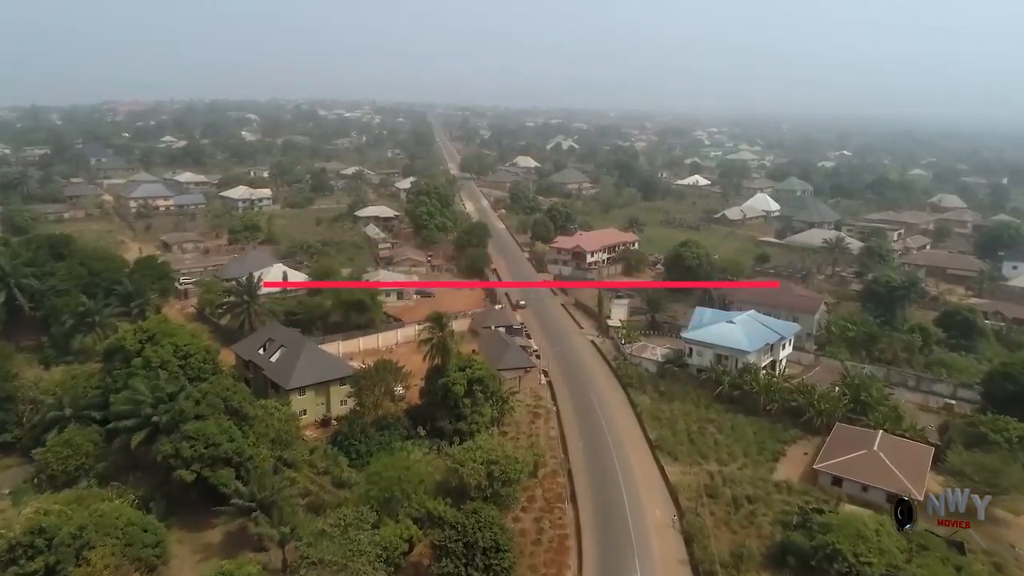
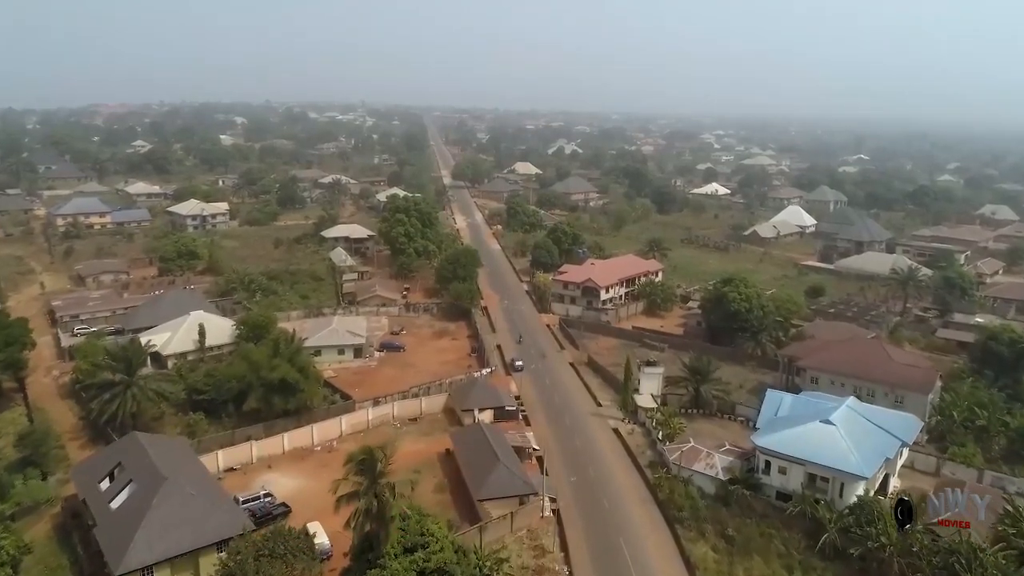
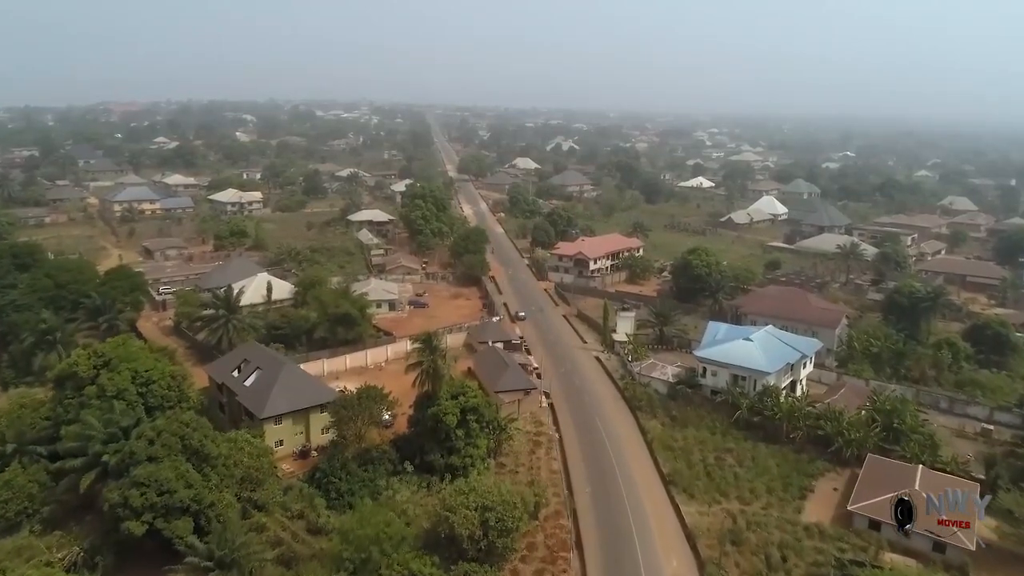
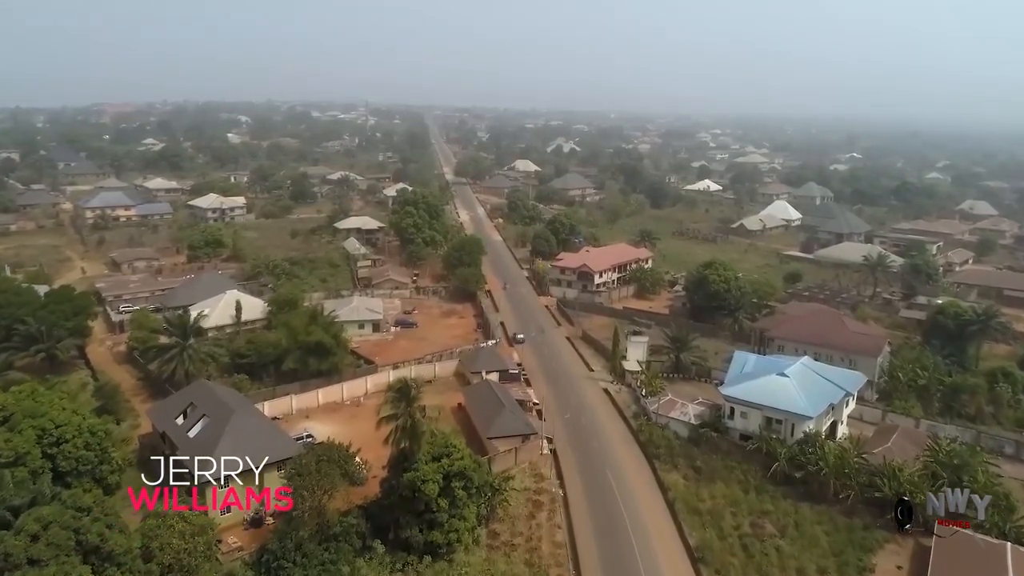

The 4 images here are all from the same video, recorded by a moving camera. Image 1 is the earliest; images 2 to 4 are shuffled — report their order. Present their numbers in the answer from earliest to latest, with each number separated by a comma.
3, 4, 2
